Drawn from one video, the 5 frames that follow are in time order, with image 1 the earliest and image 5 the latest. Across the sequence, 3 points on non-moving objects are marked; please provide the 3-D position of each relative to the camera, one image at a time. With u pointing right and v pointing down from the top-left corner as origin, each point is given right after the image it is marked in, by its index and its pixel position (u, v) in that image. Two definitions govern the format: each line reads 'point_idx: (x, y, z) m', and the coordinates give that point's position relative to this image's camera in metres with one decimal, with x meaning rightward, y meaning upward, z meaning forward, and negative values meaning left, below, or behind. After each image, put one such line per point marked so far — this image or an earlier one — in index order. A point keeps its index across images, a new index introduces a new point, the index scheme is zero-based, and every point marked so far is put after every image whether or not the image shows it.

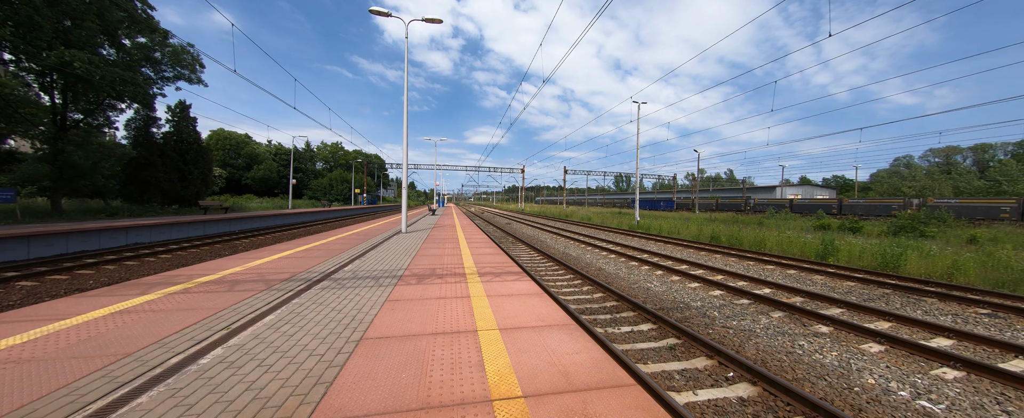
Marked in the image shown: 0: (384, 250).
0: (-2.9, -0.9, +6.1) m
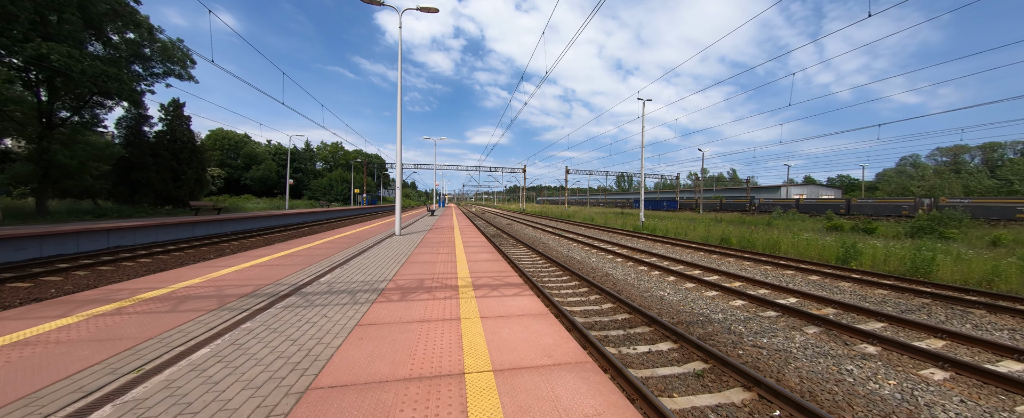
0: (-2.8, -1.0, +5.6) m
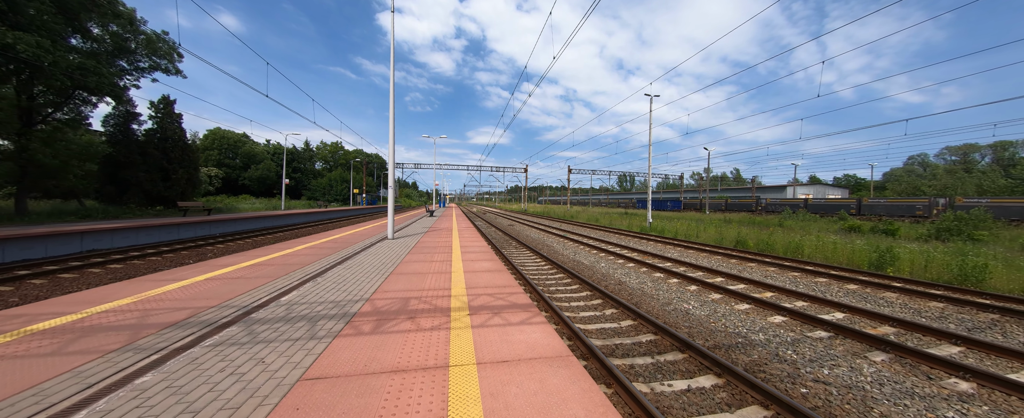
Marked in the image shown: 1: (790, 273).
0: (-2.8, -1.0, +4.8) m
1: (+8.4, -1.9, +8.4) m
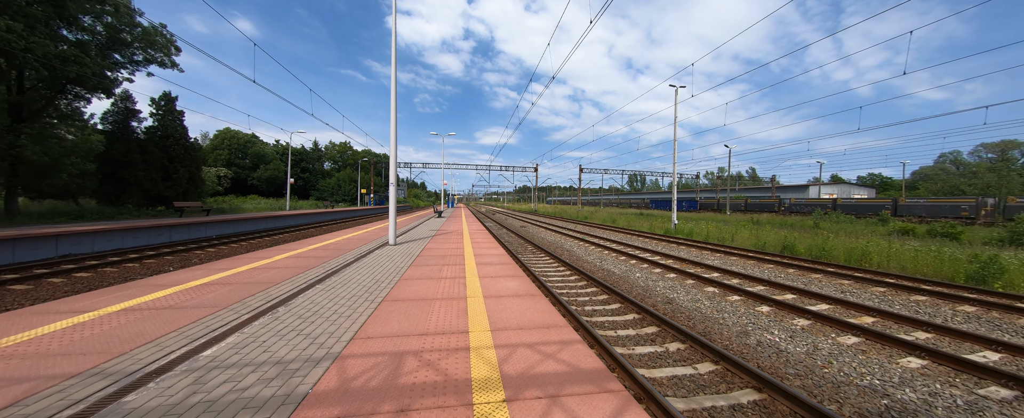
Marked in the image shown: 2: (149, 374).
0: (-2.3, -1.0, +3.6) m
1: (+9.0, -2.0, +6.9) m
2: (-2.4, -1.0, +1.8) m
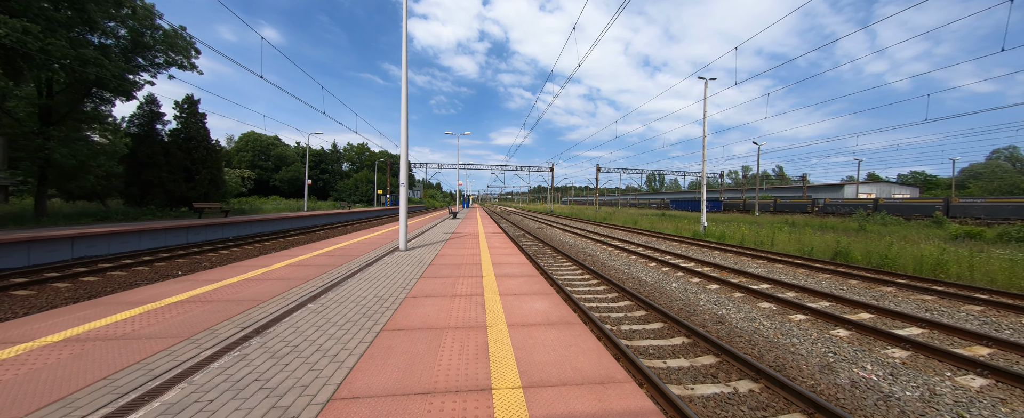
0: (-2.0, -1.1, +3.1) m
1: (+9.5, -2.0, +5.8) m
2: (-2.1, -1.1, +1.2) m
